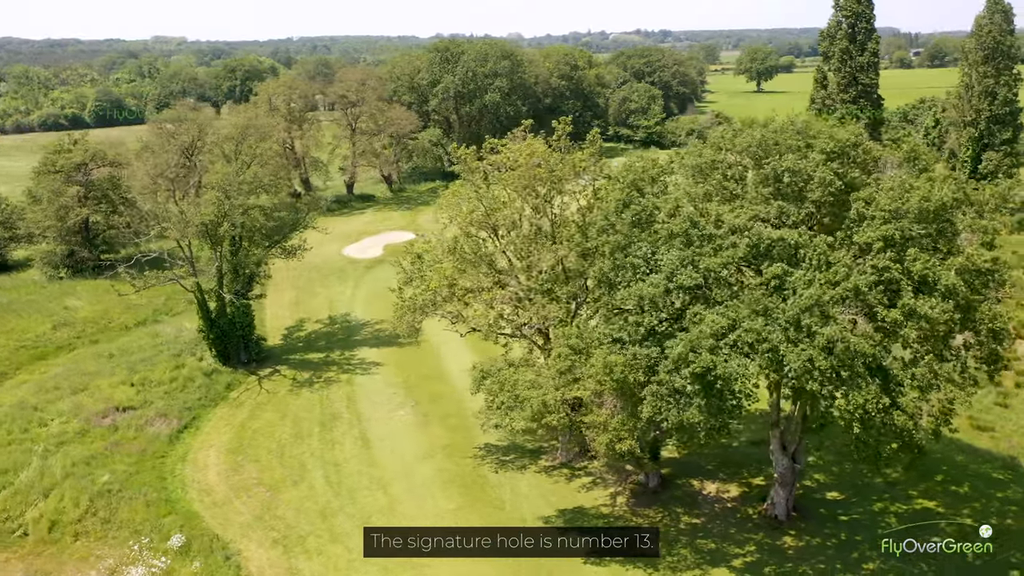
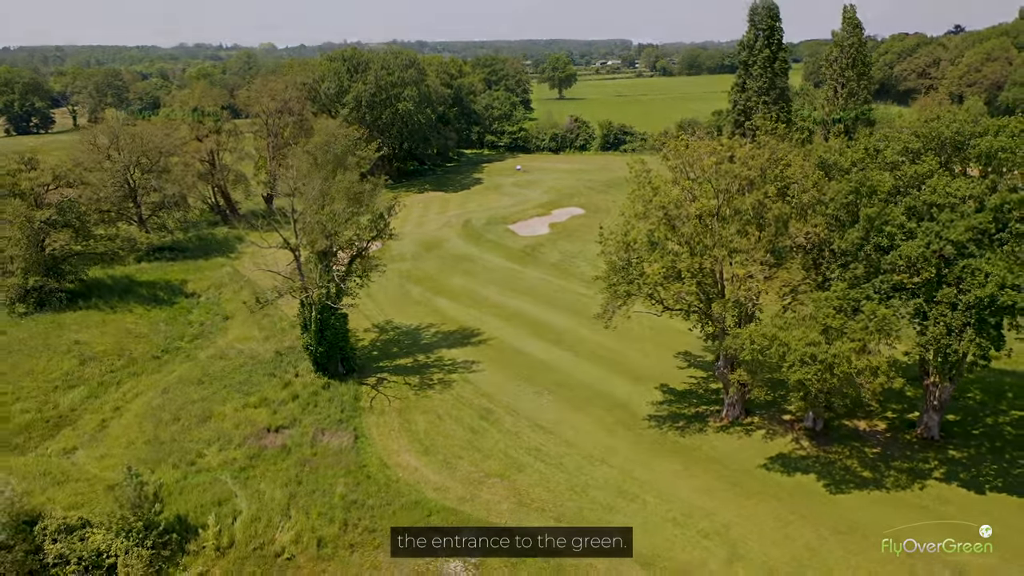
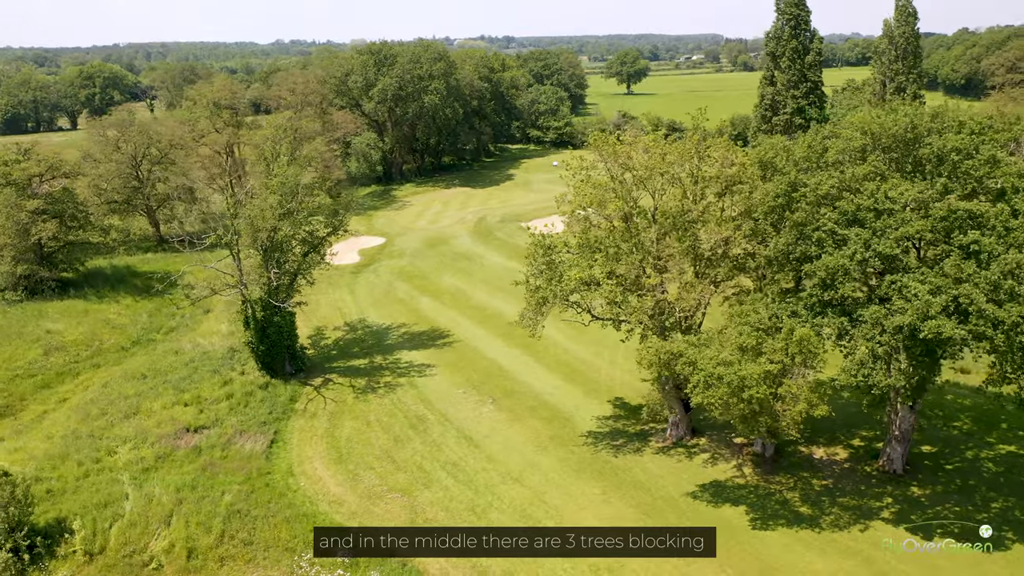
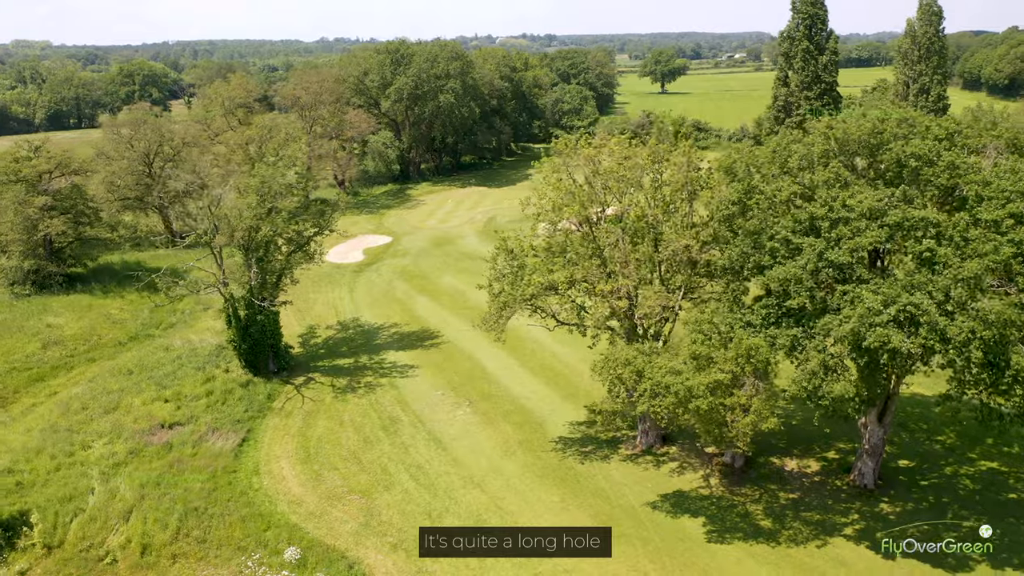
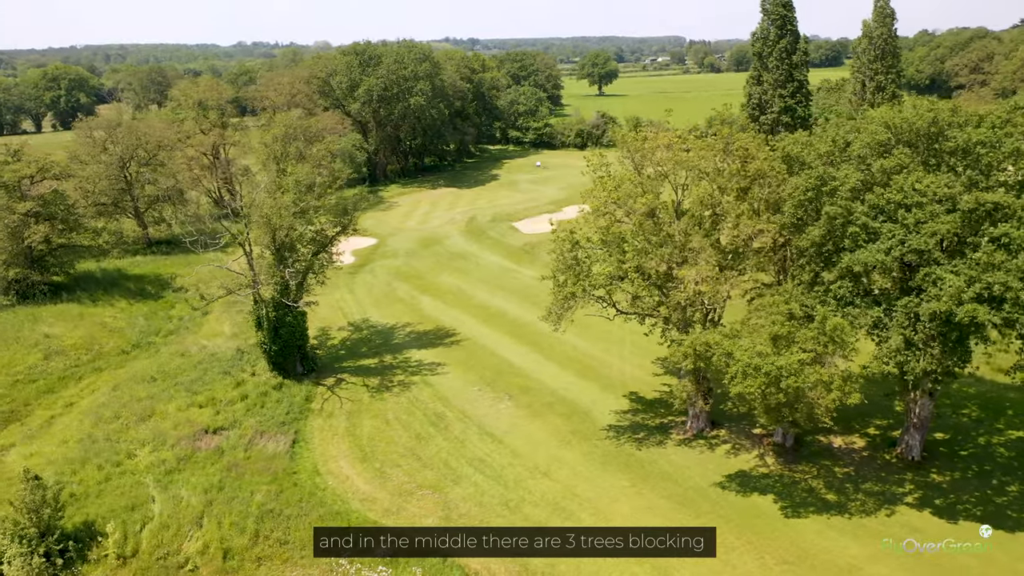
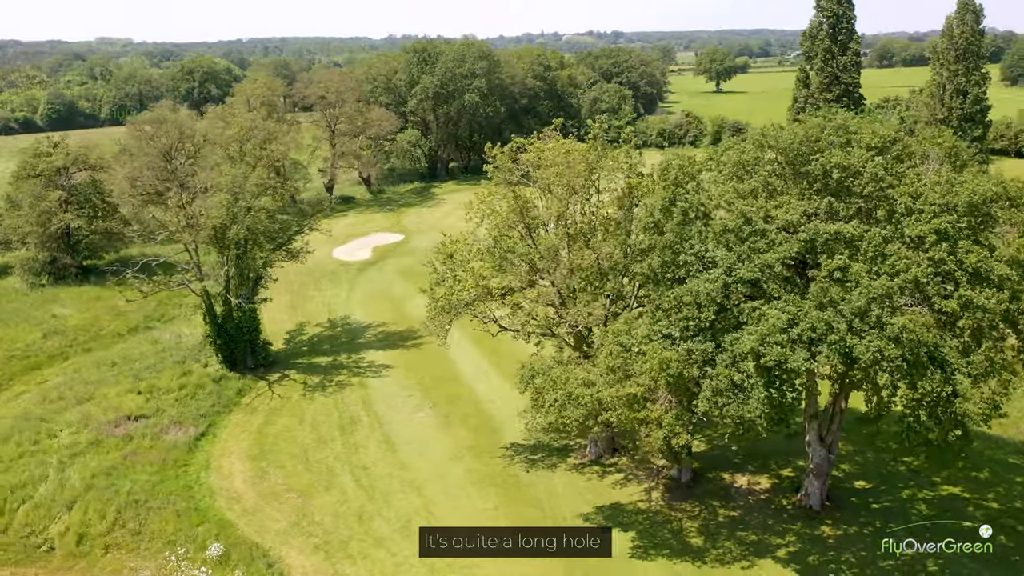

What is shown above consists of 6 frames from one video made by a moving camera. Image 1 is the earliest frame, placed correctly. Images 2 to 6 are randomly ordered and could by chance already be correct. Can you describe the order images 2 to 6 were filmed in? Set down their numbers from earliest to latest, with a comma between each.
6, 4, 3, 5, 2
